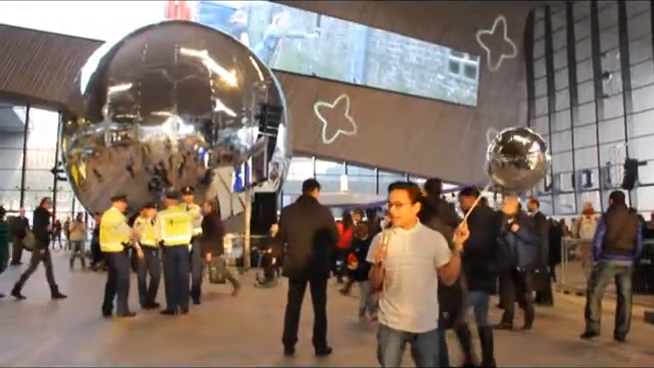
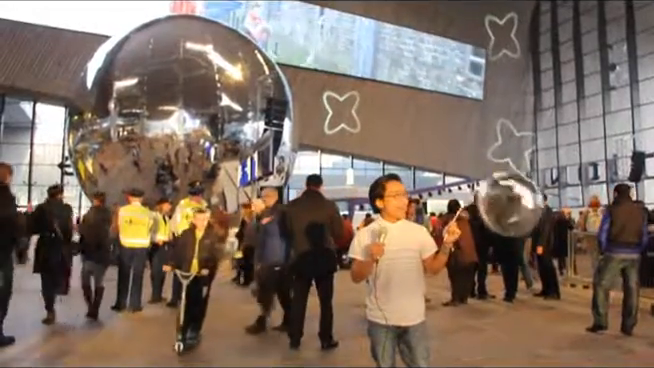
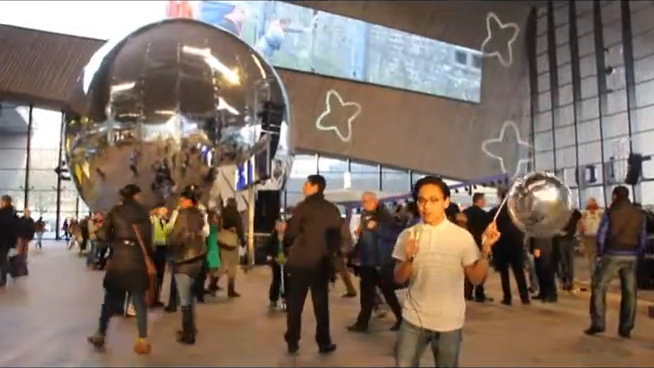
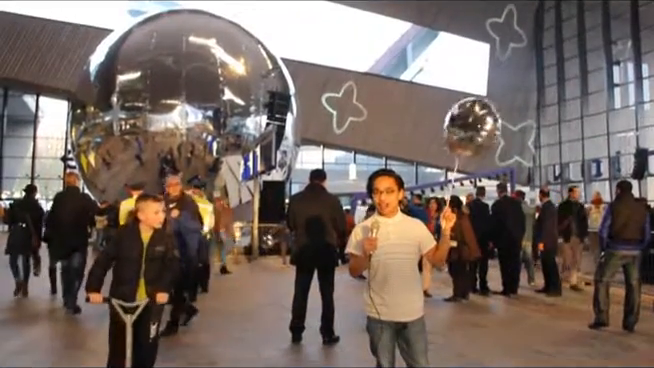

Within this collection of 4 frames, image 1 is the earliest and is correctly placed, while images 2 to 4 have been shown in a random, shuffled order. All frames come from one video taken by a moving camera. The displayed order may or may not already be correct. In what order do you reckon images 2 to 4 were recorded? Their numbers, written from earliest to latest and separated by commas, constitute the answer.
3, 2, 4
